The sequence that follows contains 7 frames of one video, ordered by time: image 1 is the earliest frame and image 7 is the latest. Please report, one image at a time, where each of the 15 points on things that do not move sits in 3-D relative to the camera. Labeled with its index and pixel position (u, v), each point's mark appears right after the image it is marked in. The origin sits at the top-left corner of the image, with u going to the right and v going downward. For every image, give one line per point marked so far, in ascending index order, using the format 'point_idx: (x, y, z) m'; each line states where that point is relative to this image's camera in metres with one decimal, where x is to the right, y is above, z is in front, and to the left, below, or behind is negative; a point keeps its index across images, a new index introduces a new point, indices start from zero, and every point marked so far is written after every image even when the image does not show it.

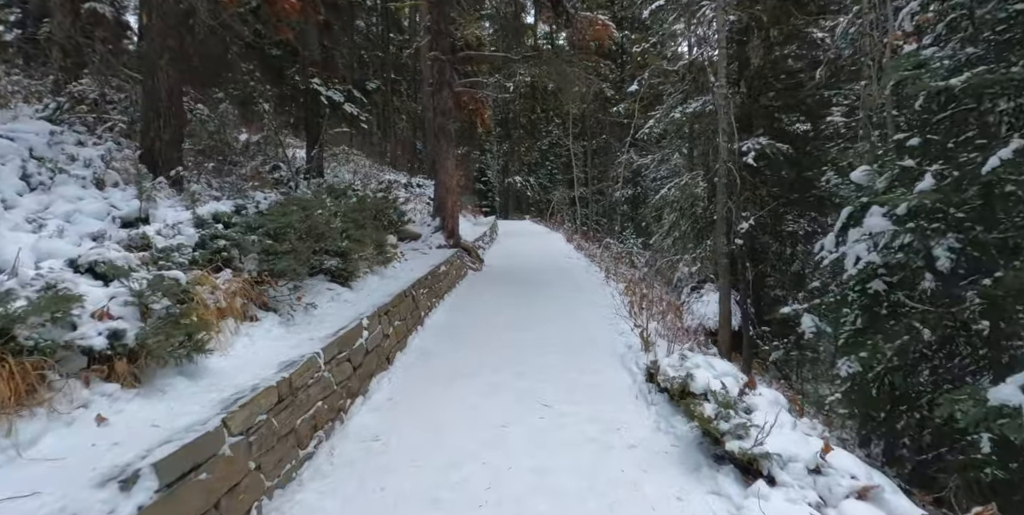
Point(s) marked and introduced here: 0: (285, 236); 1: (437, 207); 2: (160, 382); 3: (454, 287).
0: (-1.7, +0.2, +4.4) m
1: (-1.4, +1.0, +11.0) m
2: (-1.7, -0.6, +2.7) m
3: (-0.9, -0.5, +9.0) m
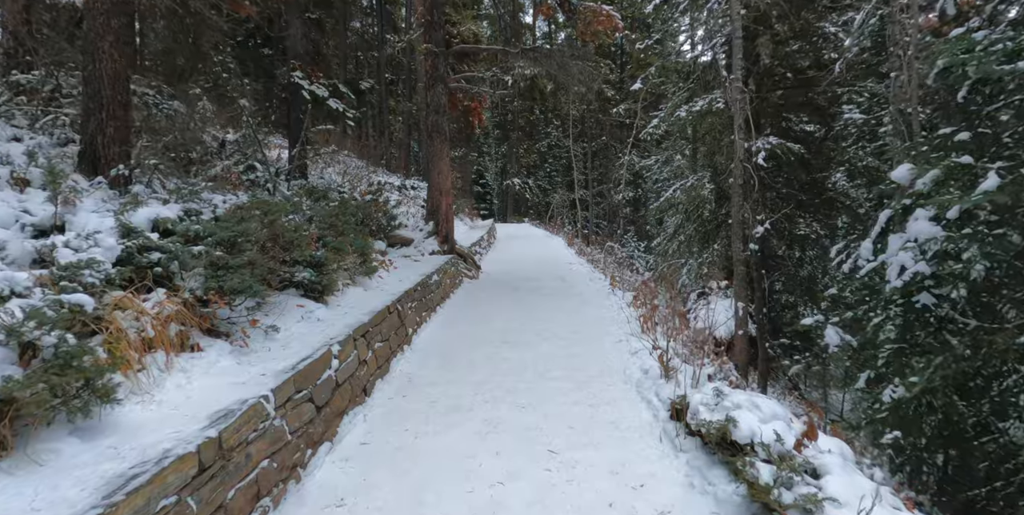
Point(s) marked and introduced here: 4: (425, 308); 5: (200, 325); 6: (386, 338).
0: (-1.7, +0.1, +3.7) m
1: (-1.5, +0.8, +10.3) m
2: (-1.7, -0.7, +2.1) m
3: (-0.9, -0.6, +8.4) m
4: (-1.0, -0.6, +6.7) m
5: (-1.8, -0.4, +3.3) m
6: (-1.0, -0.7, +4.8) m
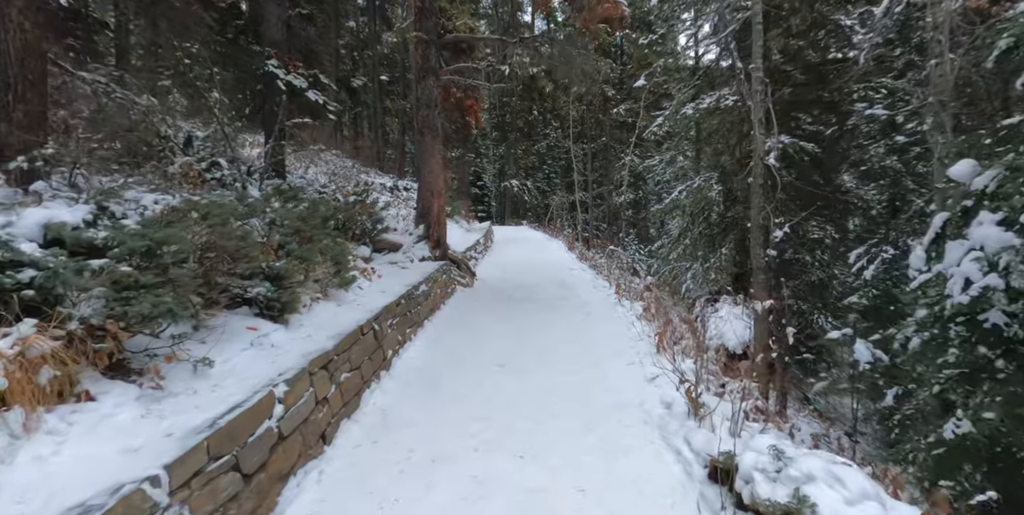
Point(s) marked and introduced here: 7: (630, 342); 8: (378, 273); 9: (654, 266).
0: (-1.8, 0.0, +2.9) m
1: (-1.5, +0.7, +9.5) m
2: (-1.7, -0.7, +1.3) m
3: (-0.9, -0.7, +7.6) m
4: (-1.0, -0.7, +5.9) m
5: (-1.8, -0.5, +2.5) m
6: (-1.1, -0.8, +4.0) m
7: (+1.2, -0.9, +5.8) m
8: (-1.6, -0.2, +7.1) m
9: (+4.1, -0.3, +16.6) m
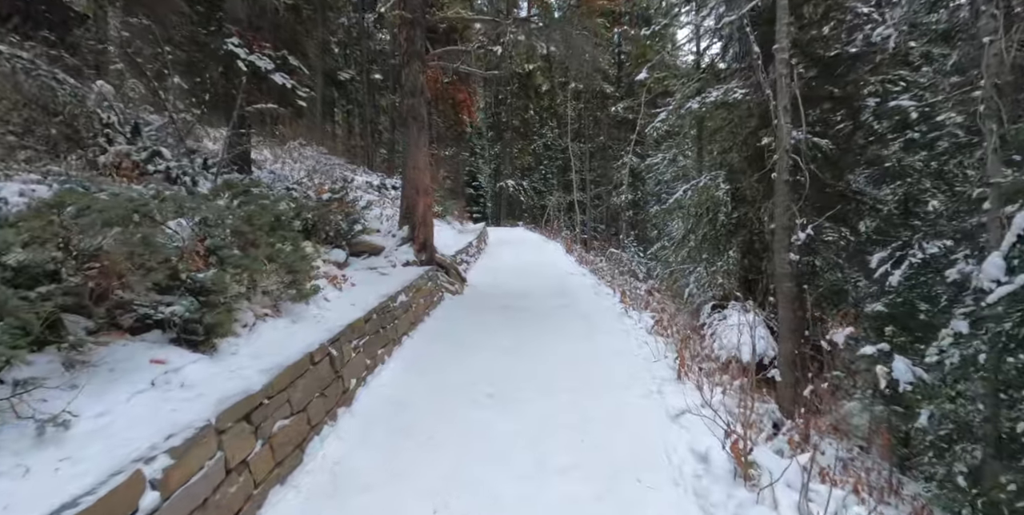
0: (-1.8, 0.0, +2.0) m
1: (-1.6, +0.7, +8.6) m
2: (-1.7, -0.8, +0.4) m
3: (-1.0, -0.7, +6.7) m
4: (-1.1, -0.7, +5.0) m
5: (-1.9, -0.5, +1.6) m
6: (-1.1, -0.8, +3.1) m
7: (+1.1, -0.9, +4.9) m
8: (-1.7, -0.3, +6.2) m
9: (+3.9, -0.3, +15.7) m
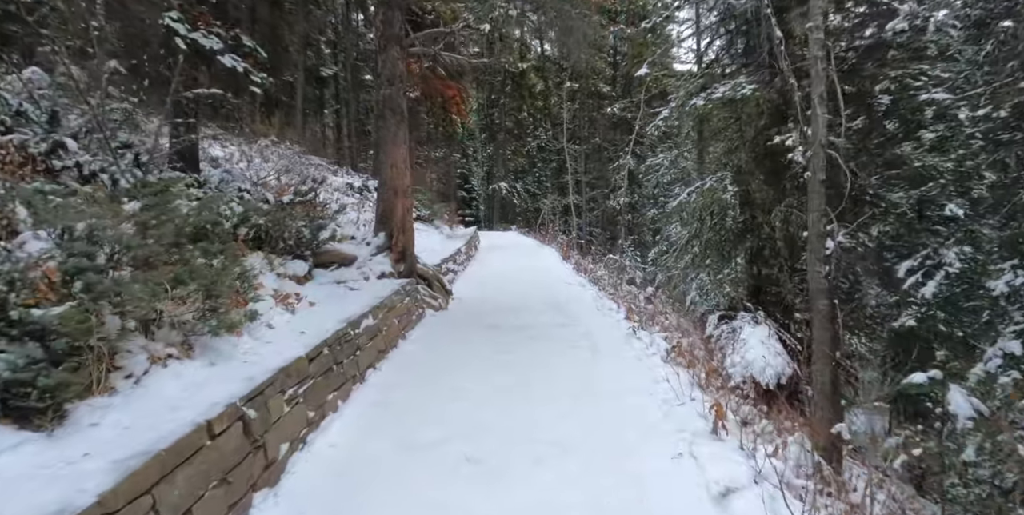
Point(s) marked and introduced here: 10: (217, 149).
0: (-1.9, -0.2, +1.0) m
1: (-1.7, +0.5, +7.6) m
2: (-1.8, -0.9, -0.7) m
3: (-1.1, -0.9, +5.7) m
4: (-1.2, -0.8, +4.0) m
5: (-1.9, -0.6, +0.6) m
6: (-1.2, -0.9, +2.1) m
7: (+1.0, -1.0, +4.0) m
8: (-1.8, -0.4, +5.2) m
9: (+3.7, -0.5, +14.7) m
10: (-4.6, +1.7, +9.1) m
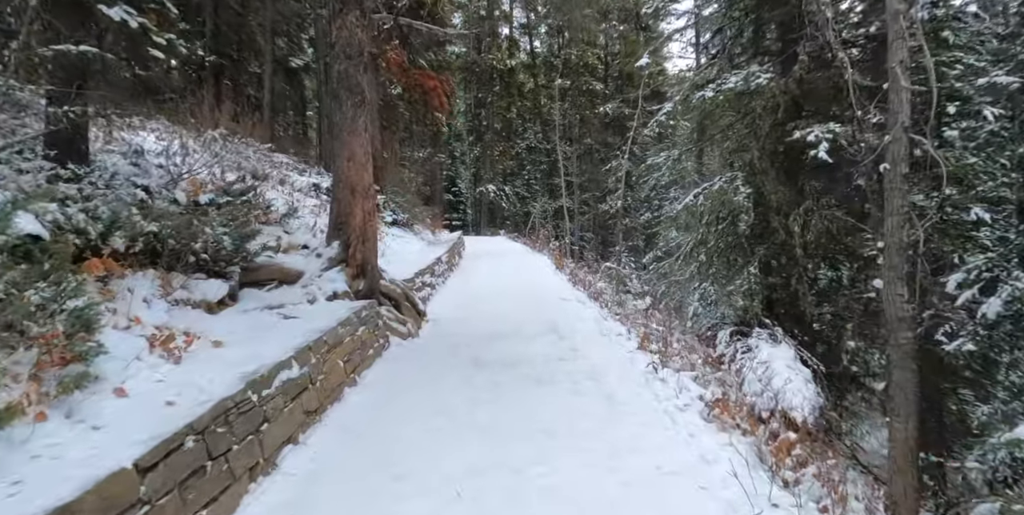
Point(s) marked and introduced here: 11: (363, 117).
0: (-1.9, -0.3, -0.5) m
1: (-1.9, +0.4, +6.2) m
2: (-1.8, -1.0, -2.1) m
3: (-1.2, -1.0, +4.2) m
4: (-1.3, -1.0, +2.5) m
5: (-1.9, -0.7, -0.9) m
6: (-1.2, -1.0, +0.6) m
7: (+1.0, -1.2, +2.5) m
8: (-1.9, -0.5, +3.7) m
9: (+3.4, -0.7, +13.4) m
10: (-4.8, +1.5, +7.6) m
11: (-1.7, +1.6, +6.1) m
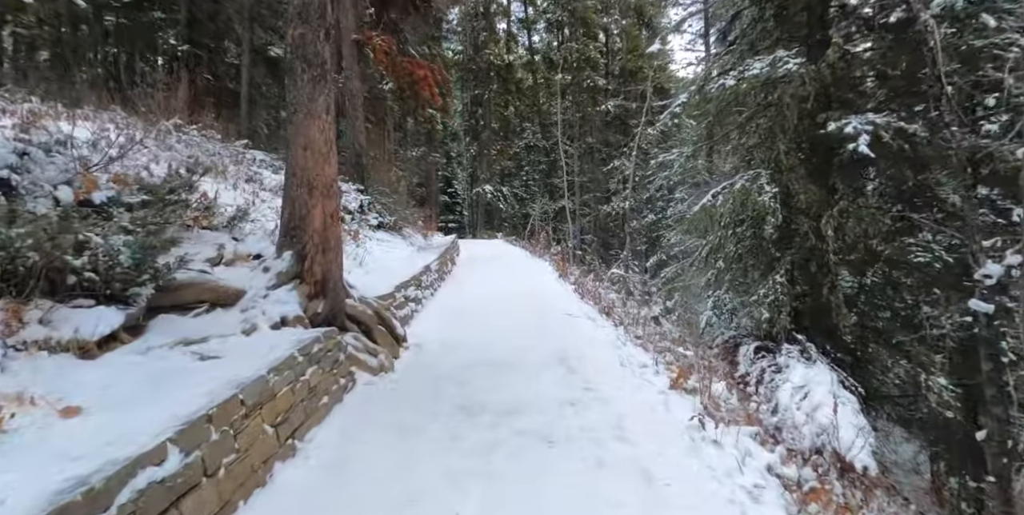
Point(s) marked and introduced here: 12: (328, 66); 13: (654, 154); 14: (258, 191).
0: (-1.9, -0.4, -1.7) m
1: (-1.9, +0.3, +4.9) m
2: (-1.7, -1.1, -3.4) m
3: (-1.2, -1.1, +3.0) m
4: (-1.3, -1.1, +1.3) m
5: (-1.9, -0.8, -2.1) m
6: (-1.2, -1.1, -0.6) m
7: (+1.0, -1.3, +1.3) m
8: (-1.9, -0.6, +2.5) m
9: (+3.4, -0.8, +12.2) m
10: (-4.8, +1.4, +6.4) m
11: (-1.7, +1.5, +4.9) m
12: (-1.6, +1.7, +4.9) m
13: (+4.7, +3.4, +18.8) m
14: (-3.4, +0.9, +7.9) m
